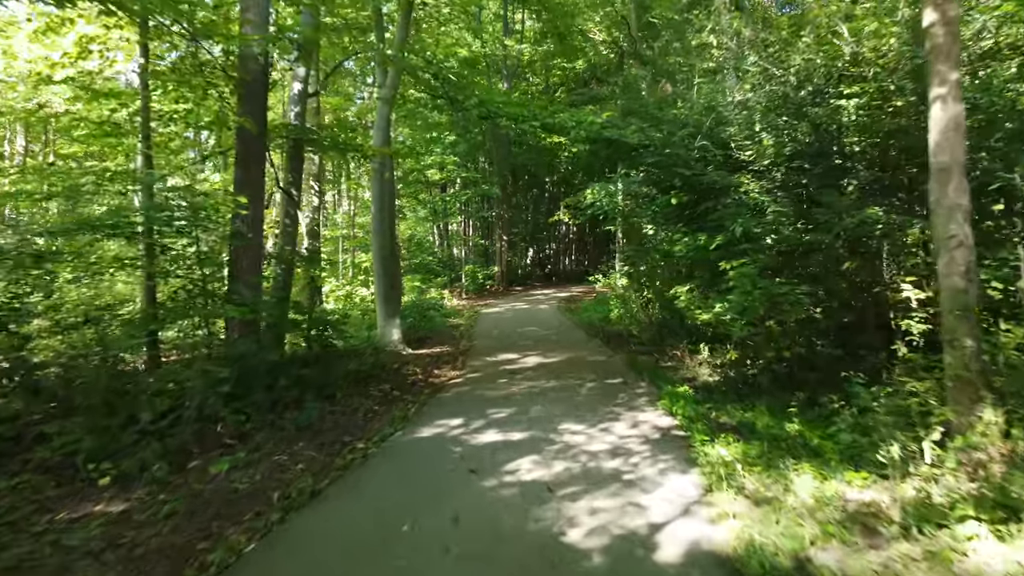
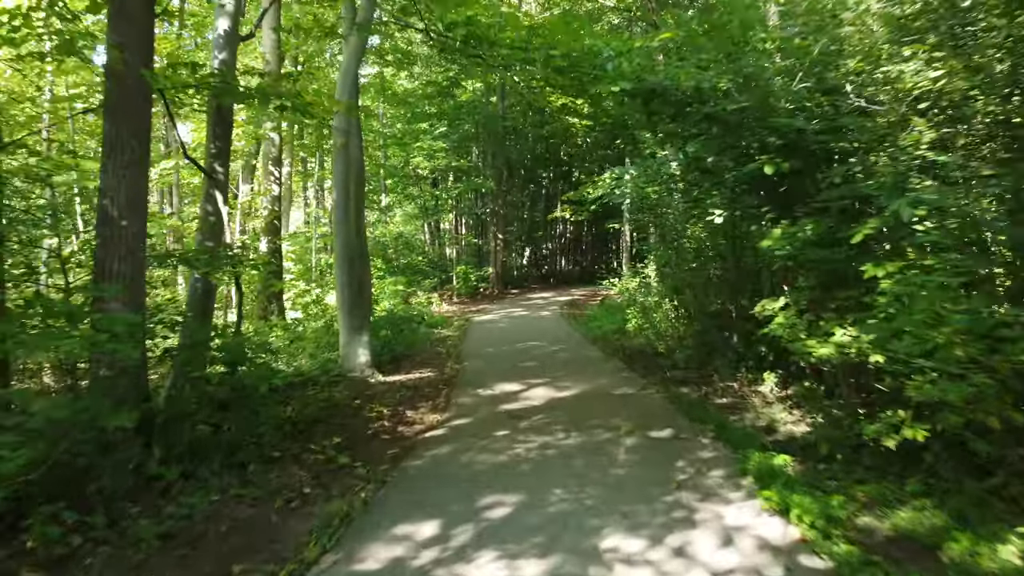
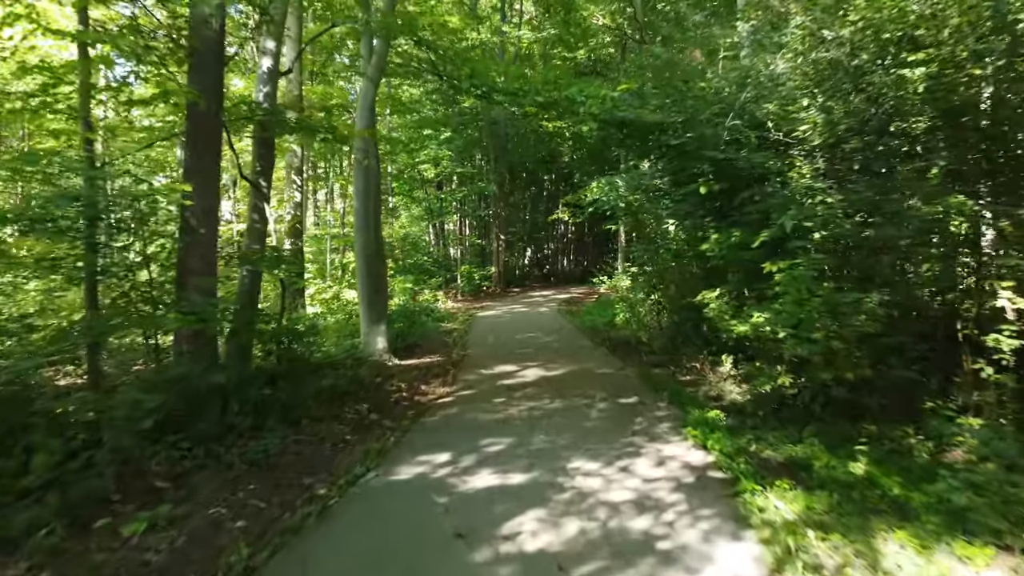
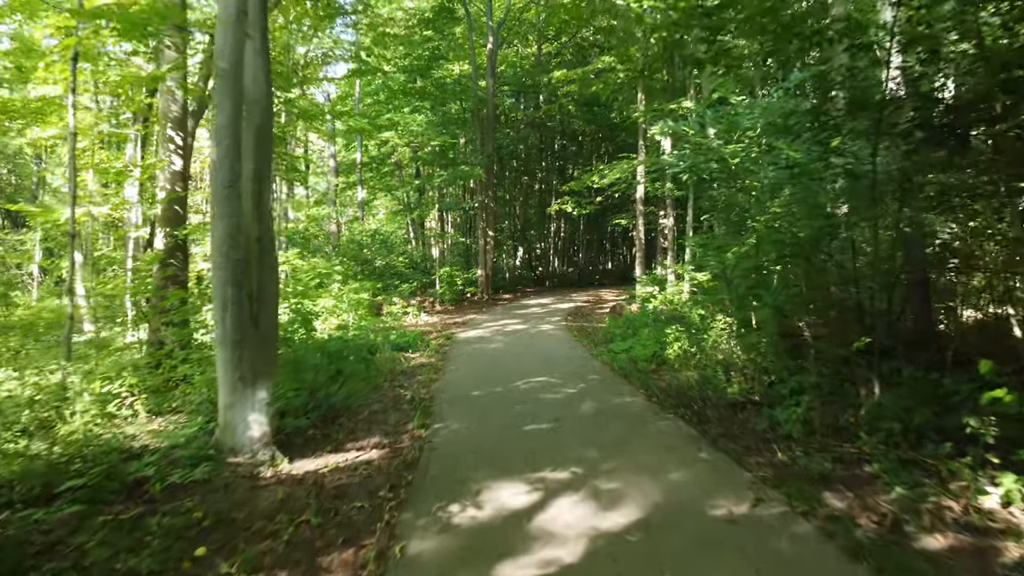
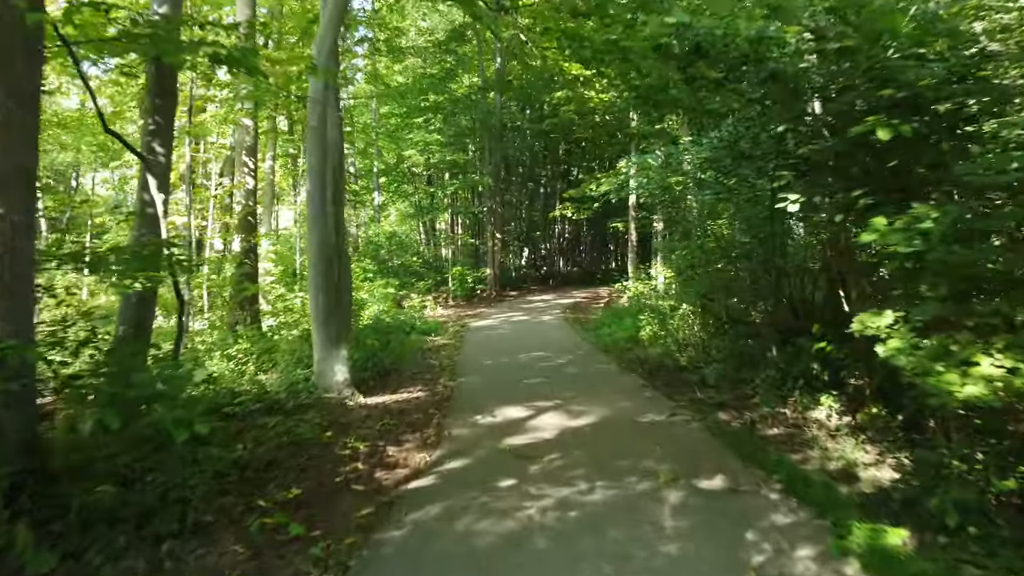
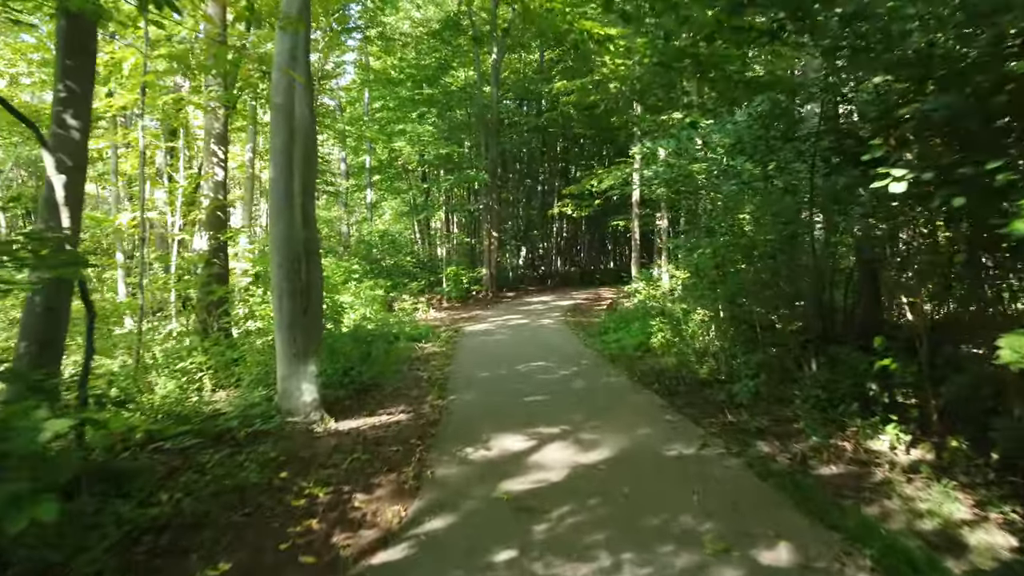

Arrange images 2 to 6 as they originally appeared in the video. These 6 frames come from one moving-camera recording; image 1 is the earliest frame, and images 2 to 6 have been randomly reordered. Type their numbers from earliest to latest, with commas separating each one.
3, 2, 5, 6, 4
